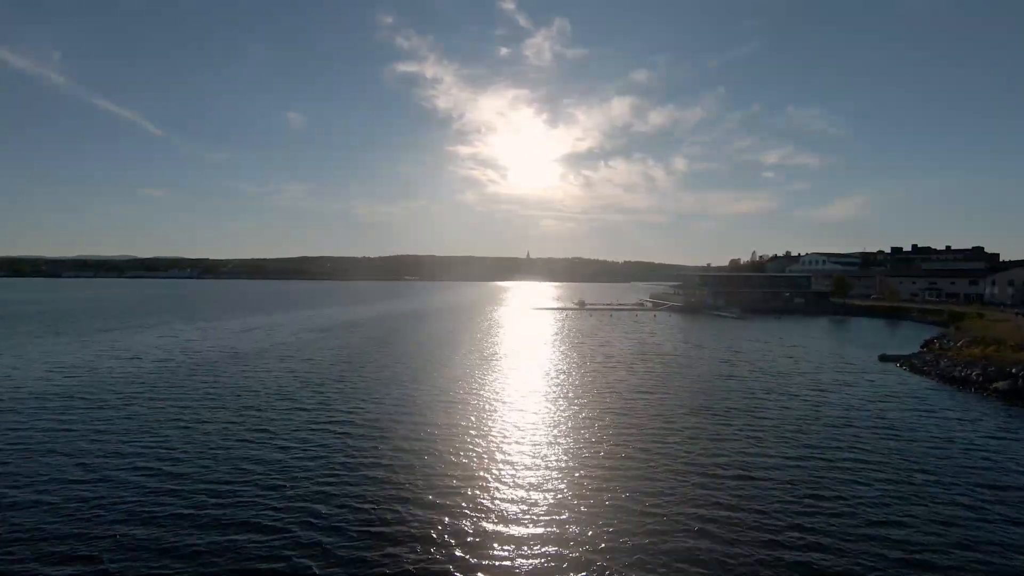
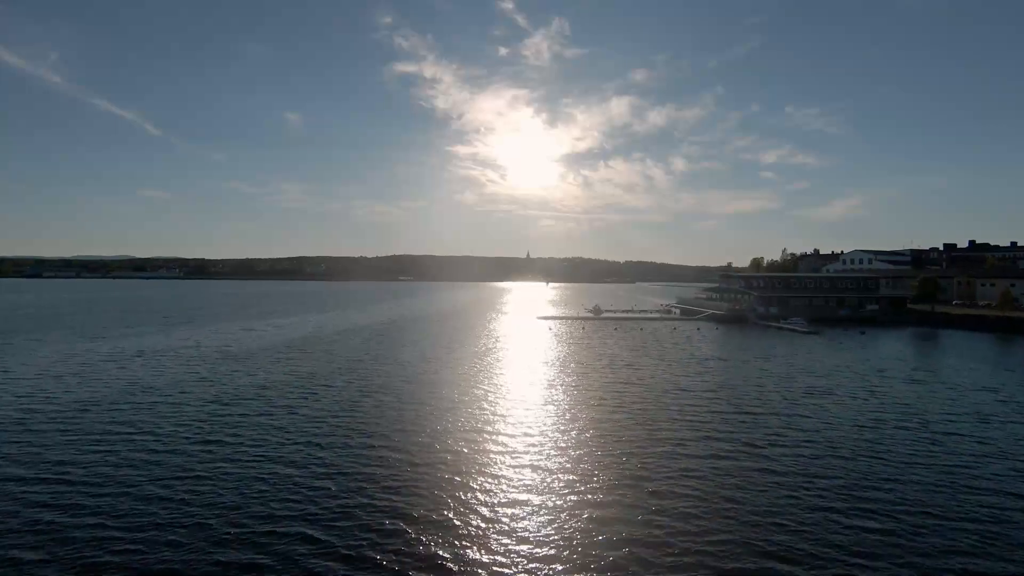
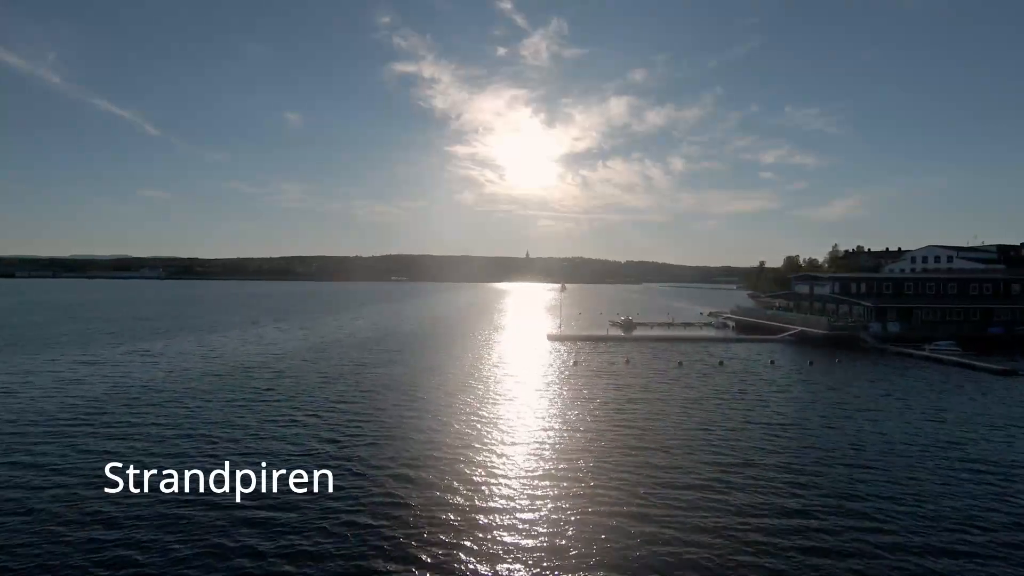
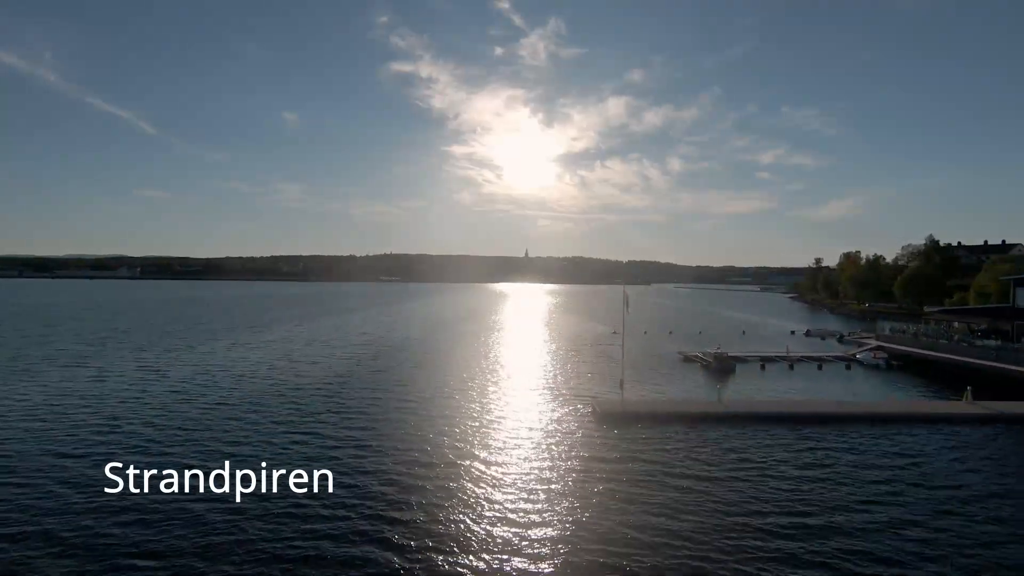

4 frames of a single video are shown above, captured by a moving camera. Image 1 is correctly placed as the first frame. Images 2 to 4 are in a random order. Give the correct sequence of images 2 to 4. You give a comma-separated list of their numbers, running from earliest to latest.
2, 3, 4
